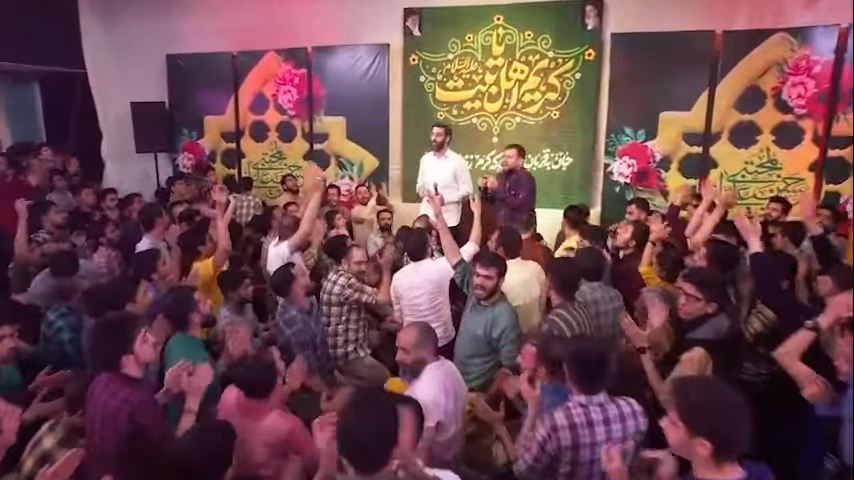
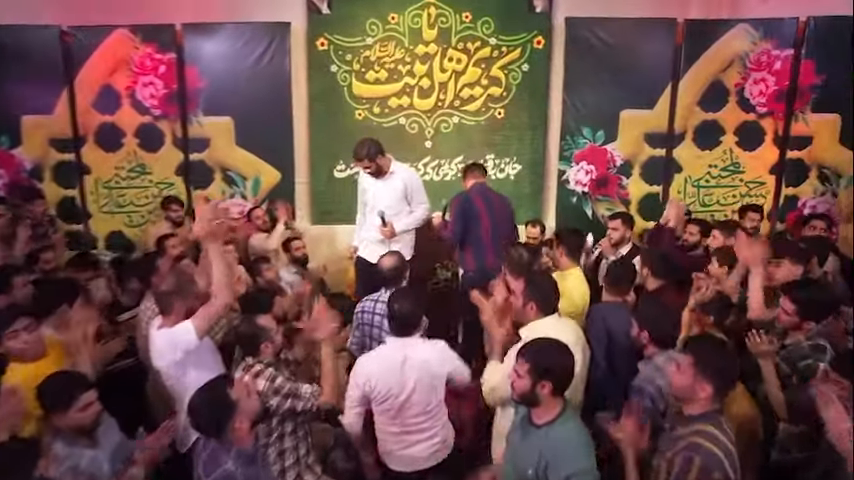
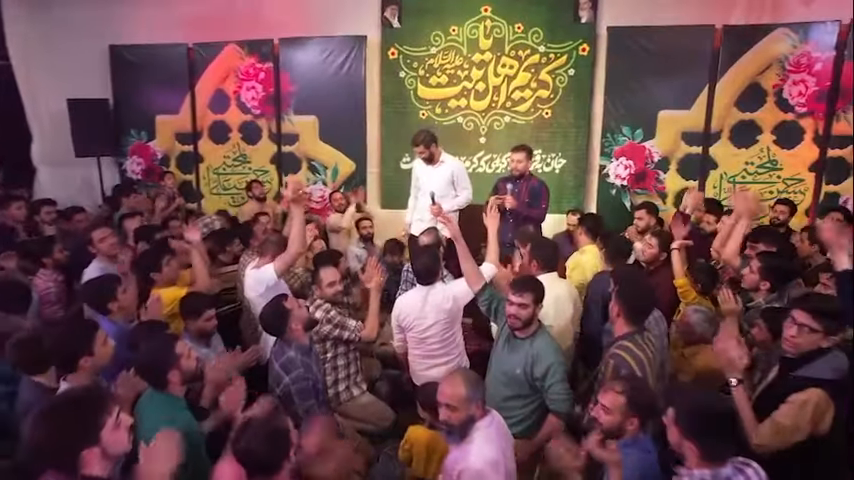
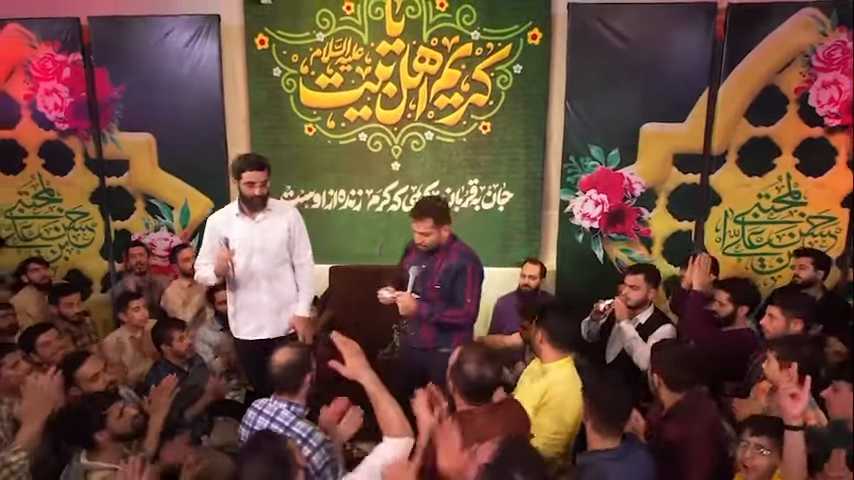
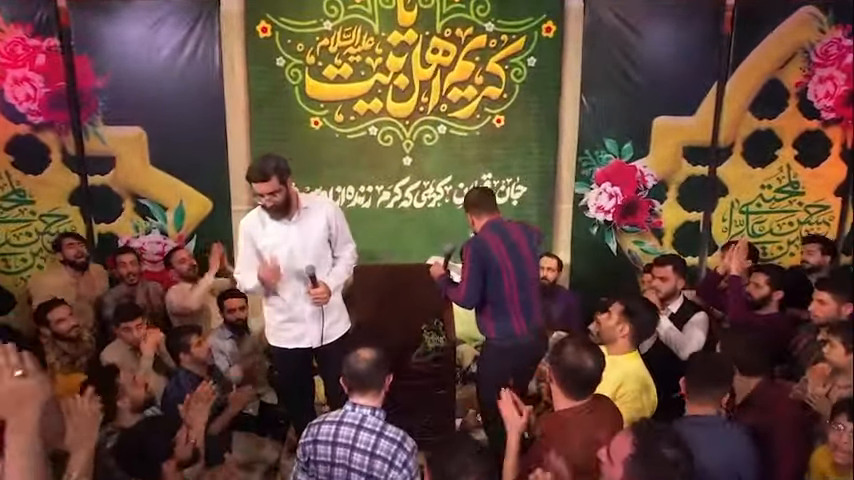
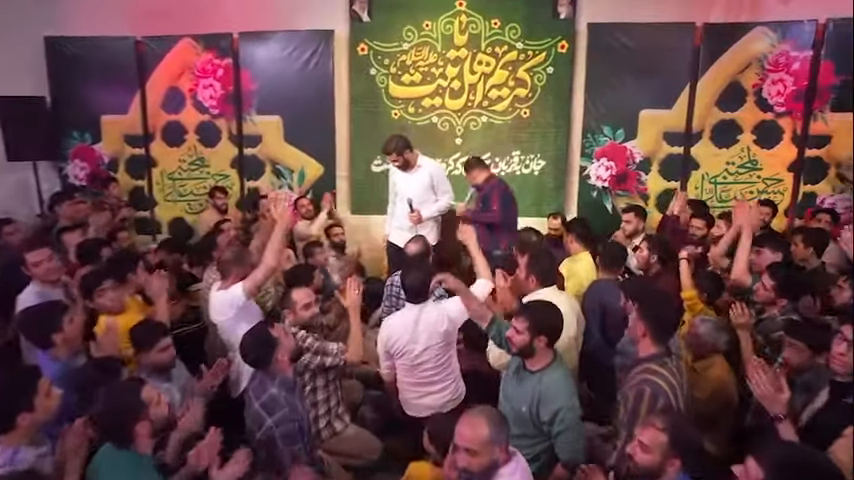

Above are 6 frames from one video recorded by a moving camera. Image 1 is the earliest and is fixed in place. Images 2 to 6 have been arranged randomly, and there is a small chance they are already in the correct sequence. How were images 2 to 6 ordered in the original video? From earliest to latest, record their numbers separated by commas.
3, 6, 2, 5, 4
